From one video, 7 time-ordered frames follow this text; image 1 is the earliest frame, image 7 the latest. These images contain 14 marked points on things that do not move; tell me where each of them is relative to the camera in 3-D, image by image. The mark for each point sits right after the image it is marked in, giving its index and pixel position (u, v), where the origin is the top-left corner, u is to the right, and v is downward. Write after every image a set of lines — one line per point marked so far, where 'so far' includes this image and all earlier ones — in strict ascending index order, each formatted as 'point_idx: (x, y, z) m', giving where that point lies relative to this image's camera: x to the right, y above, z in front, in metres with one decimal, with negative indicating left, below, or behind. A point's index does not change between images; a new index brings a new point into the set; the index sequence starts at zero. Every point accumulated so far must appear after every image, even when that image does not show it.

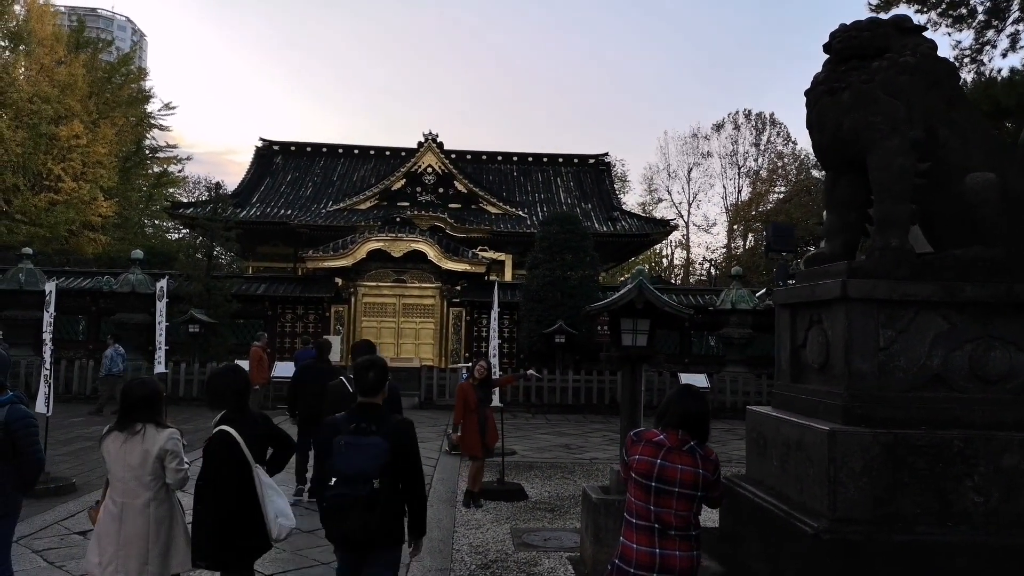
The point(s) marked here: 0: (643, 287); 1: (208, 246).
0: (+0.9, 0.0, +4.9) m
1: (-6.7, +0.8, +16.5) m
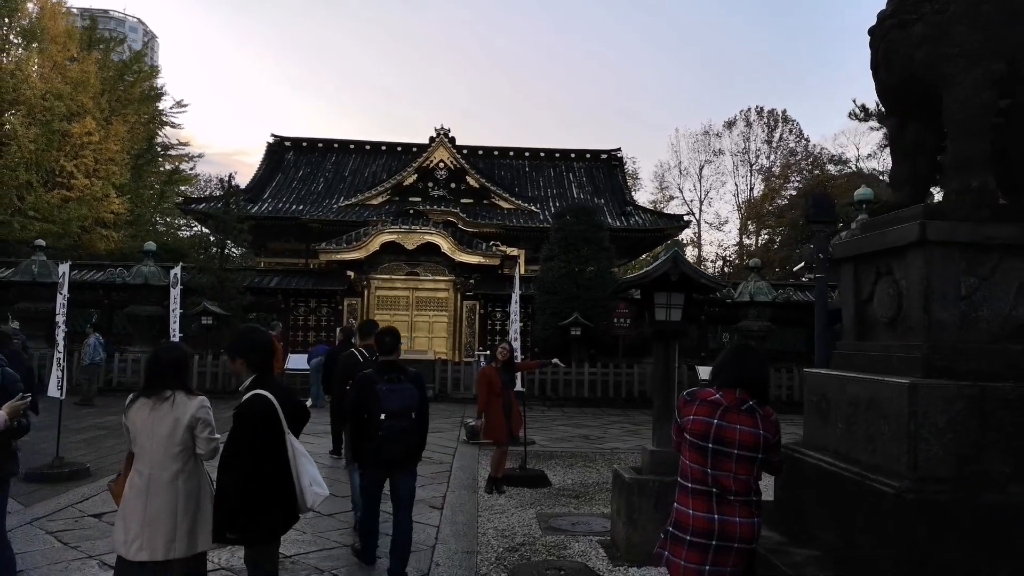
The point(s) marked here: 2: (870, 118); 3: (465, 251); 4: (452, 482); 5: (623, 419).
0: (+1.0, +0.2, +4.7) m
1: (-6.4, +1.0, +16.3) m
2: (+5.3, +2.5, +11.2) m
3: (-1.1, +0.8, +17.4) m
4: (-0.5, -1.8, +6.8) m
5: (+1.9, -2.2, +12.8) m
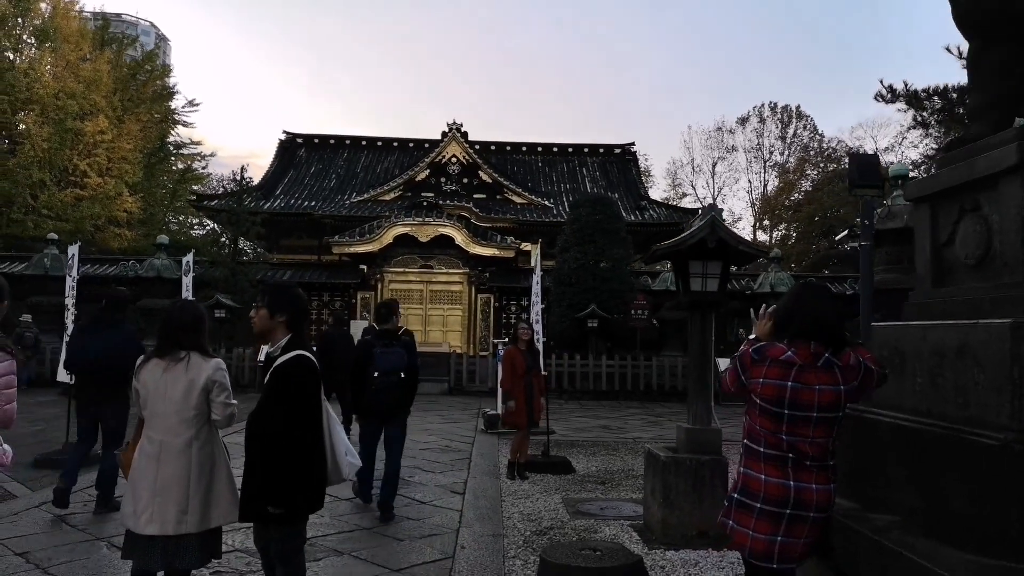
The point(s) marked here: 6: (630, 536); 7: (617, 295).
0: (+1.2, +0.4, +4.4) m
1: (-6.0, +1.2, +16.2) m
2: (+5.6, +2.7, +10.9) m
3: (-0.7, +1.0, +17.2) m
4: (-0.3, -1.6, +6.5) m
5: (+2.2, -2.0, +12.5) m
6: (+0.7, -1.5, +4.5) m
7: (+2.2, -0.2, +15.4) m
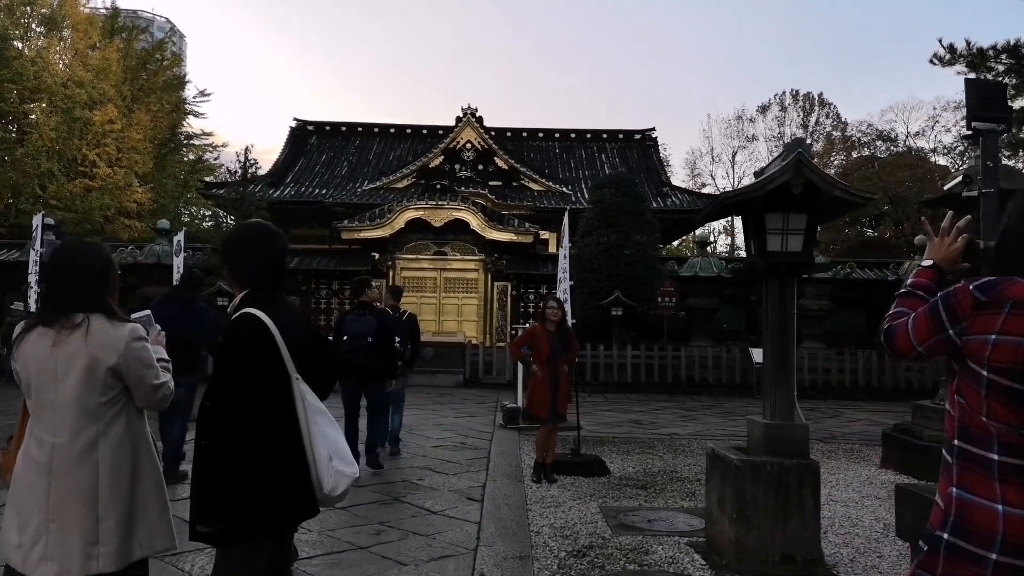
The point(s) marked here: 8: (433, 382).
0: (+1.3, +0.6, +3.5) m
1: (-5.7, +1.4, +15.4) m
2: (+5.8, +3.0, +9.8) m
3: (-0.3, +1.3, +16.3) m
4: (-0.2, -1.4, +5.7) m
5: (+2.5, -1.8, +11.6) m
6: (+0.9, -1.3, +3.5) m
7: (+2.5, +0.1, +14.4) m
8: (-1.4, -1.7, +13.6) m
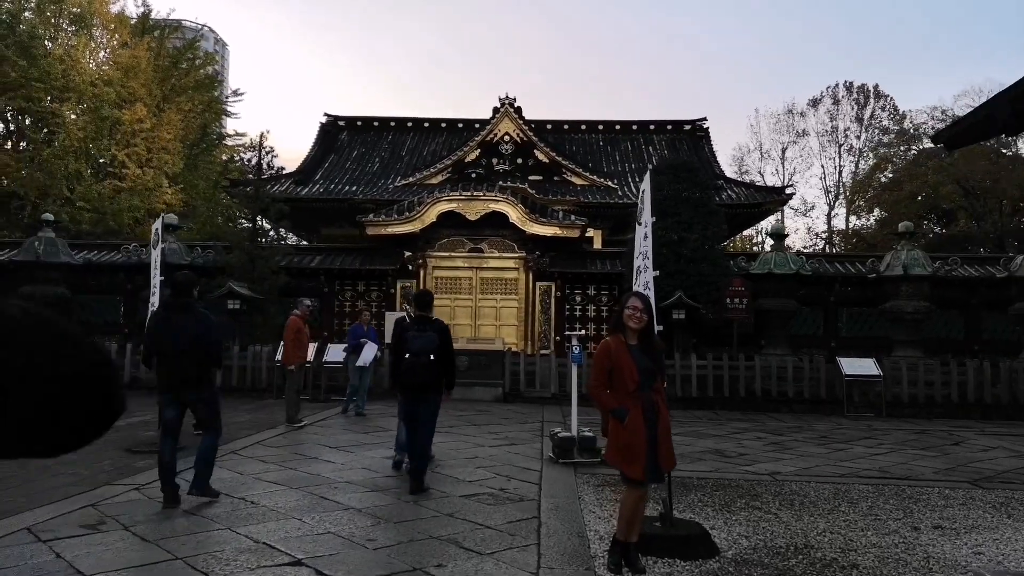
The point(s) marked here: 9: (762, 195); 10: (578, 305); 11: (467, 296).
0: (+1.5, +0.7, +1.7) m
1: (-4.8, +1.4, +13.9) m
2: (+6.4, +3.0, +7.8) m
3: (+0.5, +1.3, +14.5) m
4: (+0.2, -1.3, +3.9) m
5: (+3.1, -1.8, +9.6) m
6: (+1.1, -1.2, +1.7) m
7: (+3.3, +0.1, +12.5) m
8: (-0.7, -1.7, +11.9) m
9: (+6.6, +2.5, +19.7) m
10: (+1.4, -0.3, +15.4) m
11: (-0.9, -0.1, +15.0) m
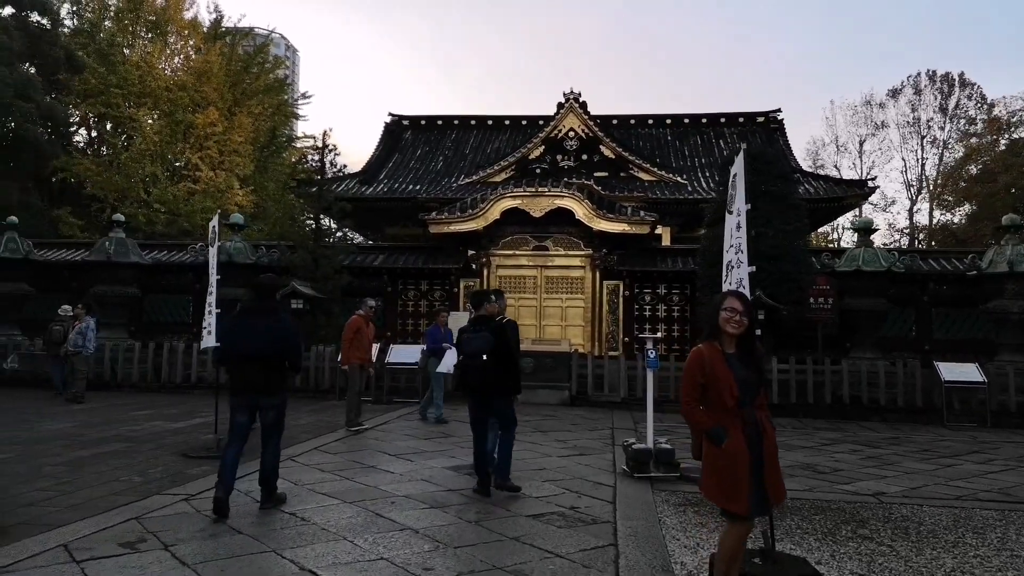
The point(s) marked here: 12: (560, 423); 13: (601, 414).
0: (+1.7, +0.7, +1.0) m
1: (-3.6, +1.4, +13.8) m
2: (+7.0, +3.1, +6.7) m
3: (+1.8, +1.3, +13.9) m
4: (+0.5, -1.3, +3.4) m
5: (+3.9, -1.7, +8.9) m
6: (+1.2, -1.2, +1.1) m
7: (+4.4, +0.1, +11.7) m
8: (+0.3, -1.7, +11.4) m
9: (+8.3, +2.5, +18.6) m
10: (+2.7, -0.3, +14.7) m
11: (+0.4, -0.1, +14.5) m
12: (+0.6, -1.7, +9.3) m
13: (+1.3, -1.8, +10.5) m
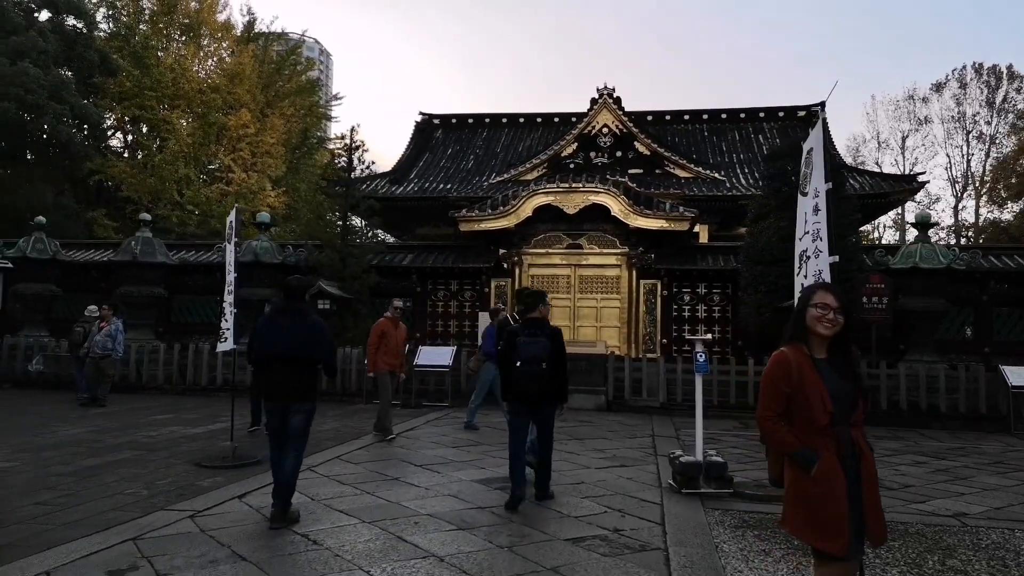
0: (+1.7, +0.7, +0.5) m
1: (-3.0, +1.4, +13.4) m
2: (+7.3, +3.1, +5.9) m
3: (+2.3, +1.3, +13.4) m
4: (+0.7, -1.3, +2.8) m
5: (+4.3, -1.7, +8.2) m
6: (+1.3, -1.2, +0.6) m
7: (+4.8, +0.2, +11.0) m
8: (+0.8, -1.7, +10.9) m
9: (+9.0, +2.5, +17.7) m
10: (+3.3, -0.3, +14.1) m
11: (+1.0, -0.1, +14.0) m
12: (+1.0, -1.7, +8.7) m
13: (+1.7, -1.8, +9.9) m
